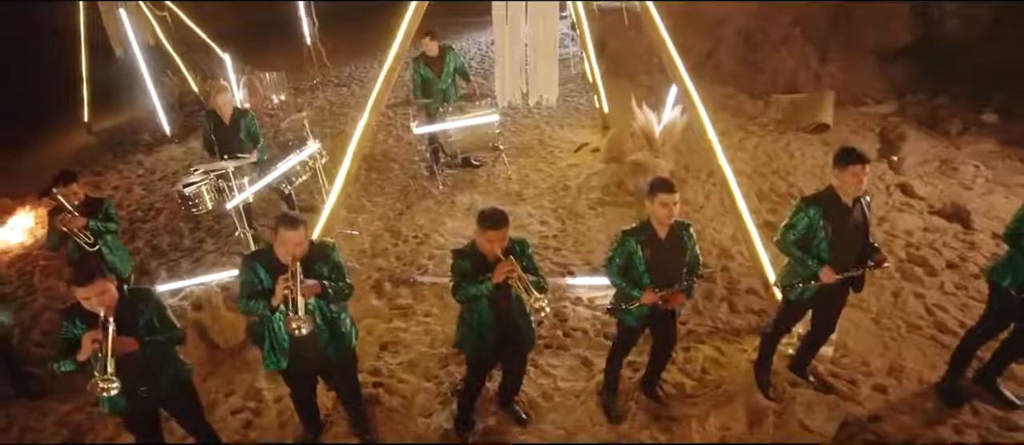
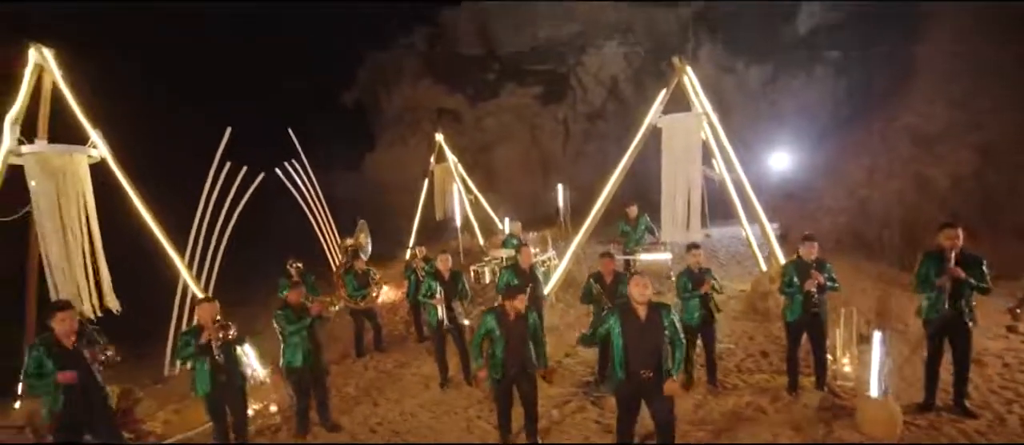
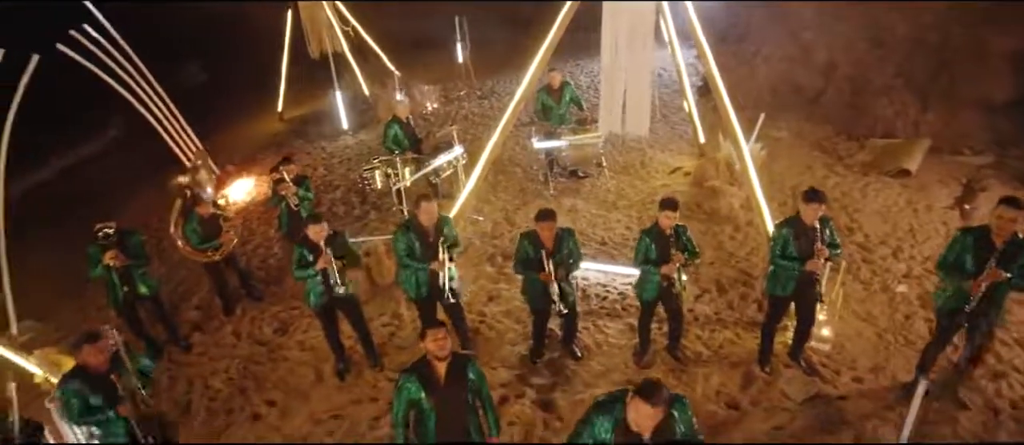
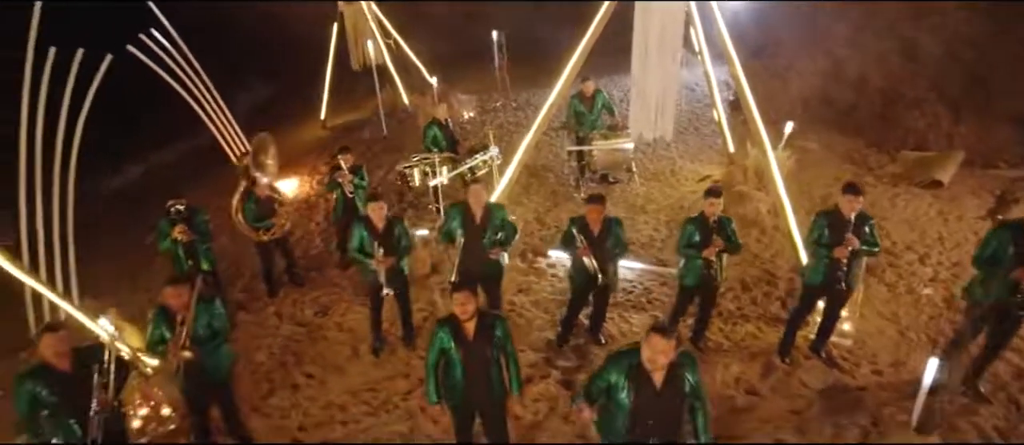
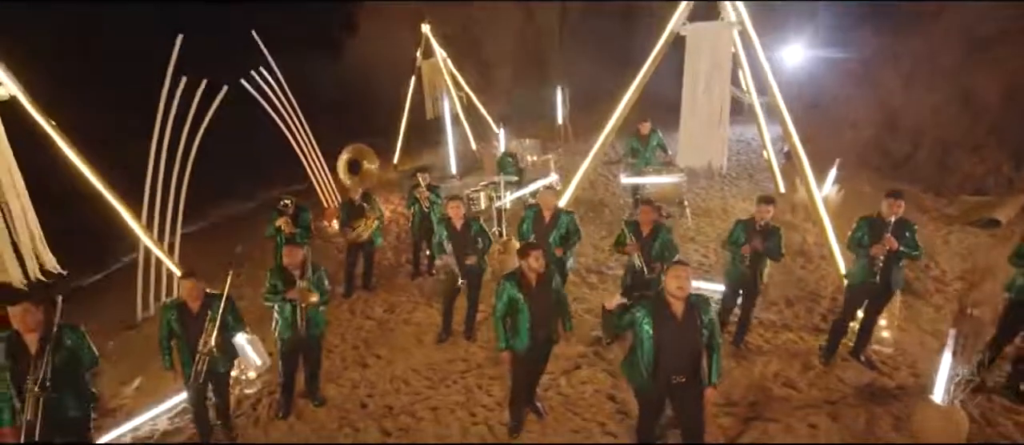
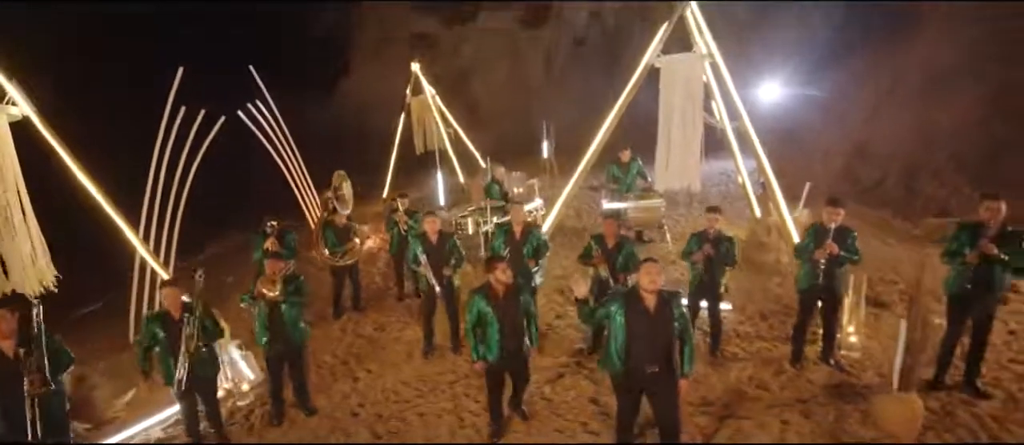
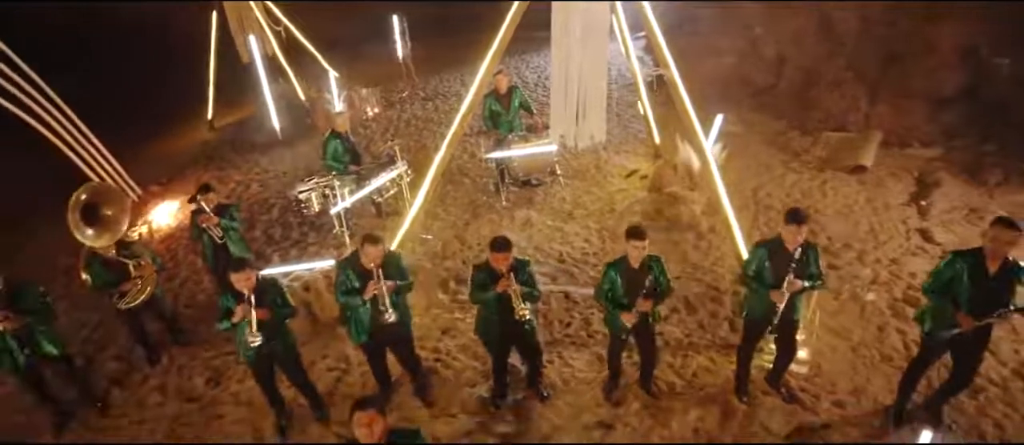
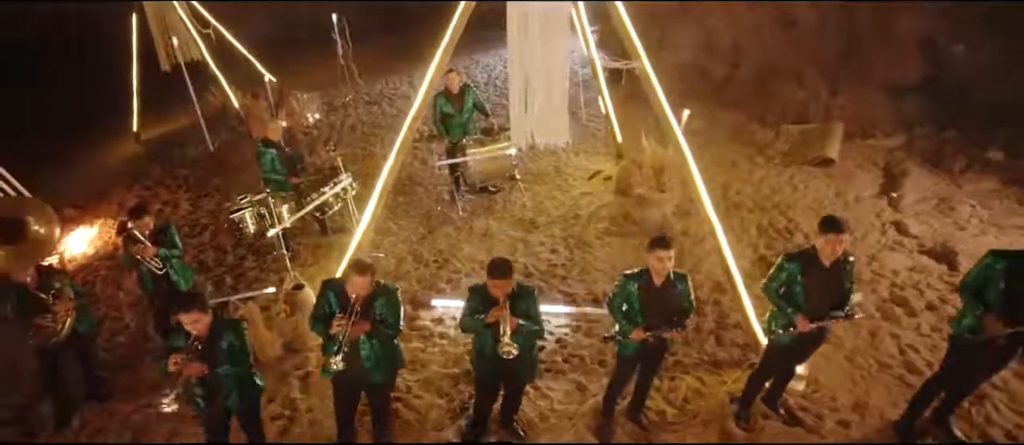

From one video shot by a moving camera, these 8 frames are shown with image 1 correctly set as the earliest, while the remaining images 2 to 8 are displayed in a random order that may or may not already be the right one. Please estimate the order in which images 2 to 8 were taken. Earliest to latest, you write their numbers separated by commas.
8, 7, 3, 4, 5, 6, 2
